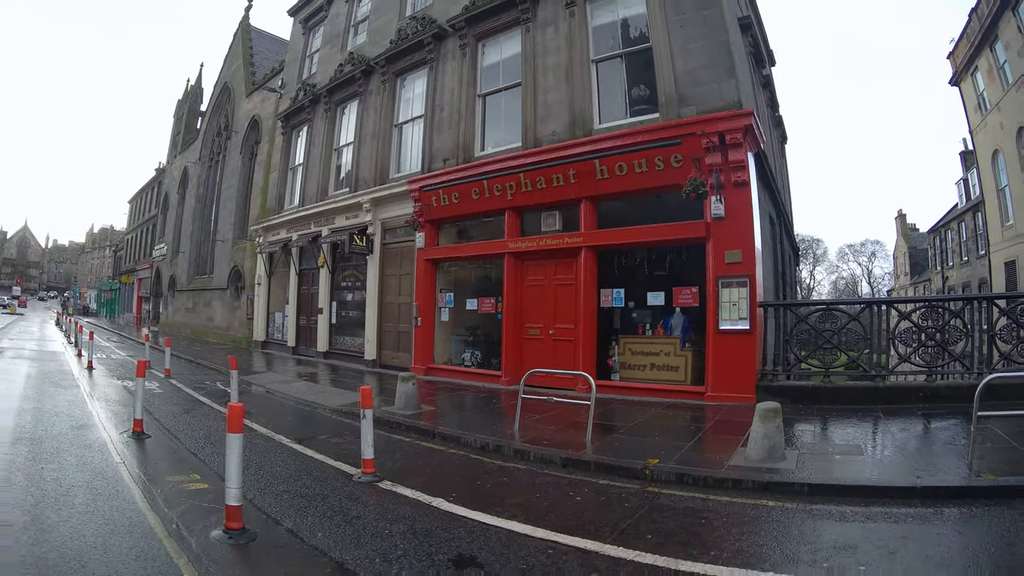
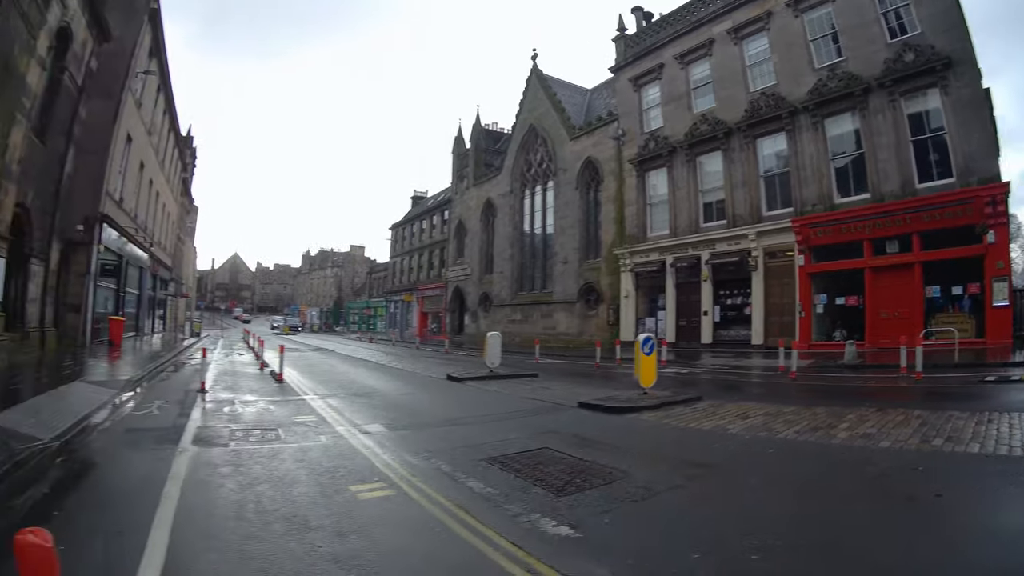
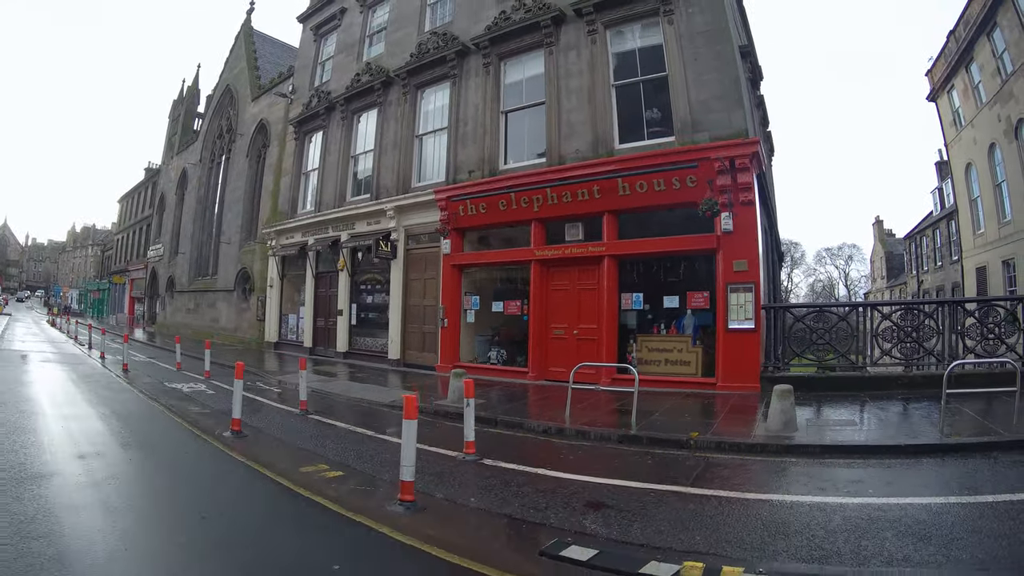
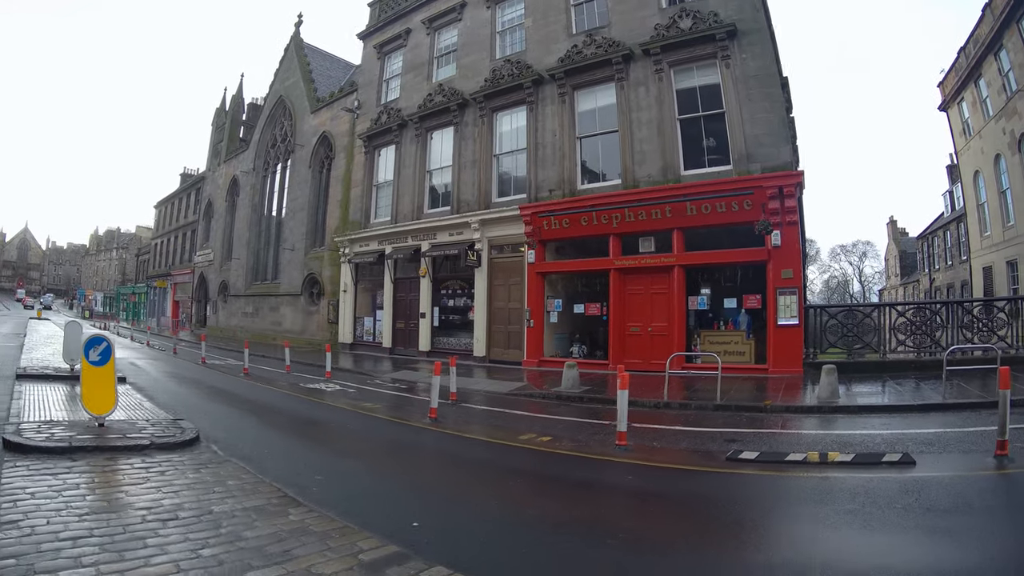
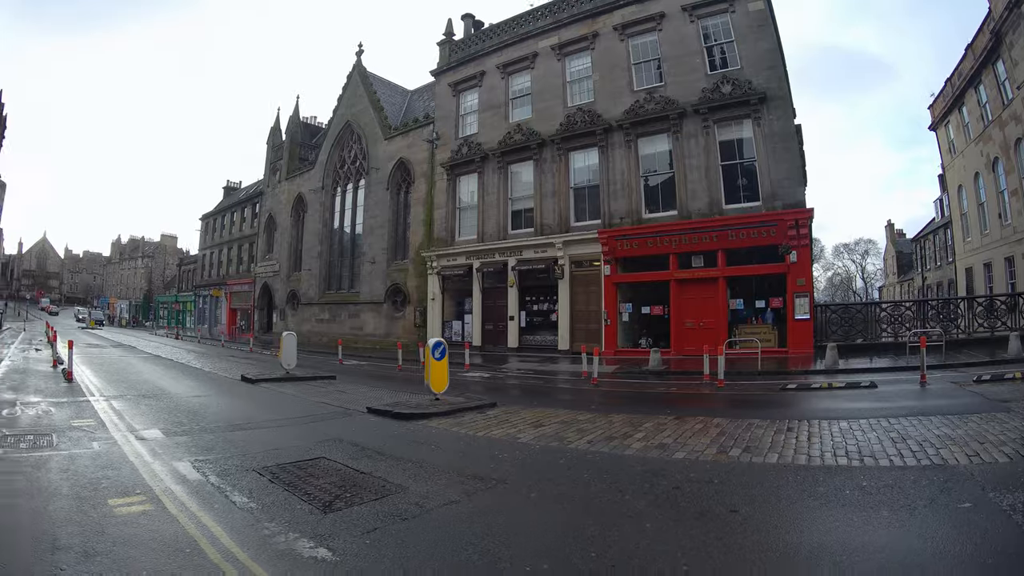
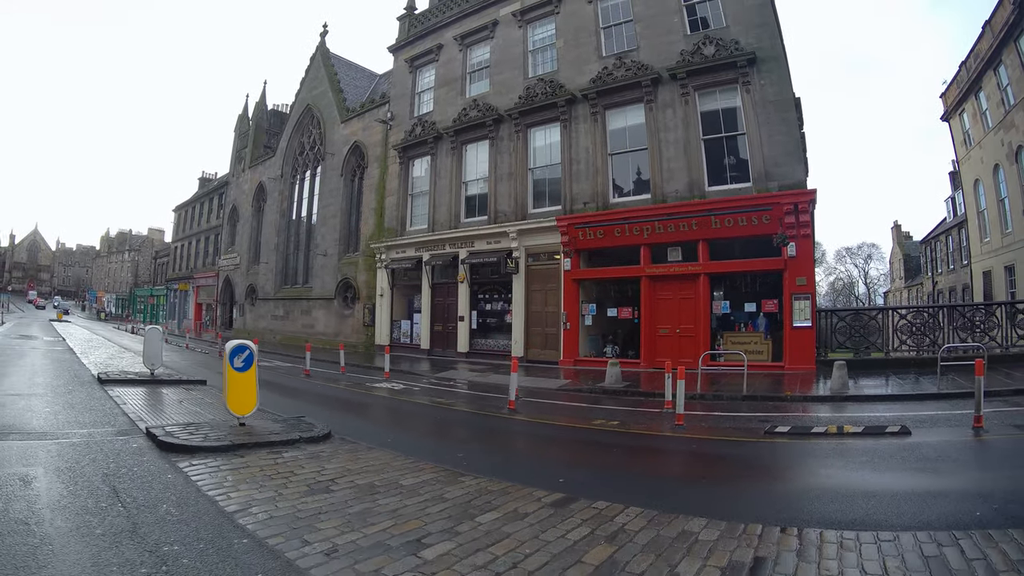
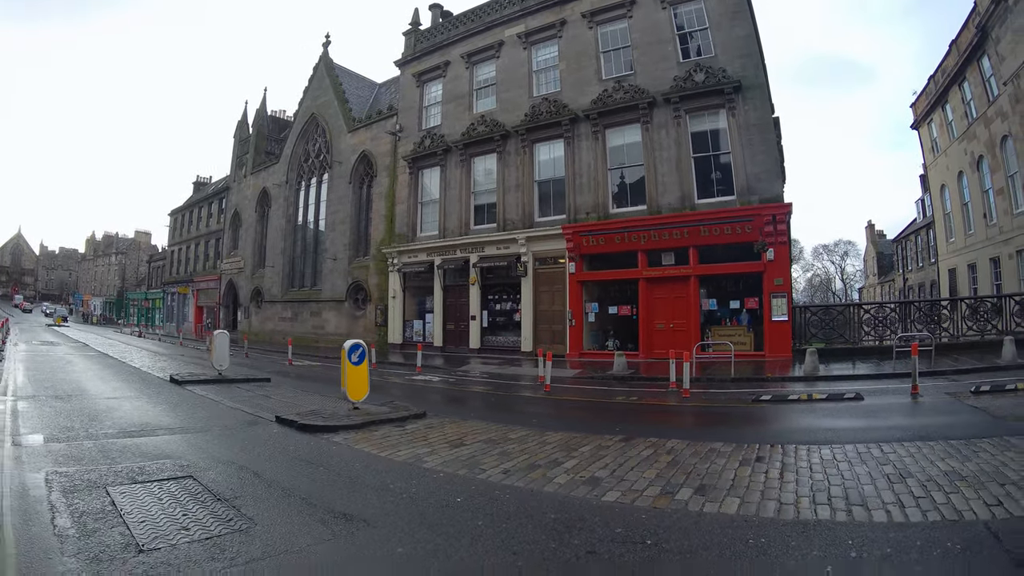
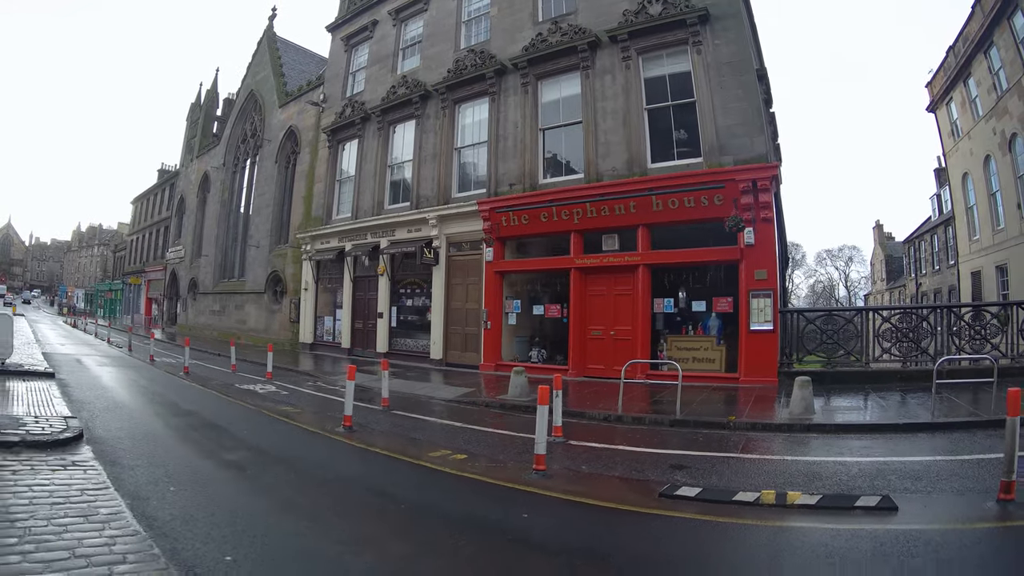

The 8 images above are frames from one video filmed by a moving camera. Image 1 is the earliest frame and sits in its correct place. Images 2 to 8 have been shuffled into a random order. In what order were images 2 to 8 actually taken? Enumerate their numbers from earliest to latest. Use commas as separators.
3, 8, 4, 6, 7, 5, 2
